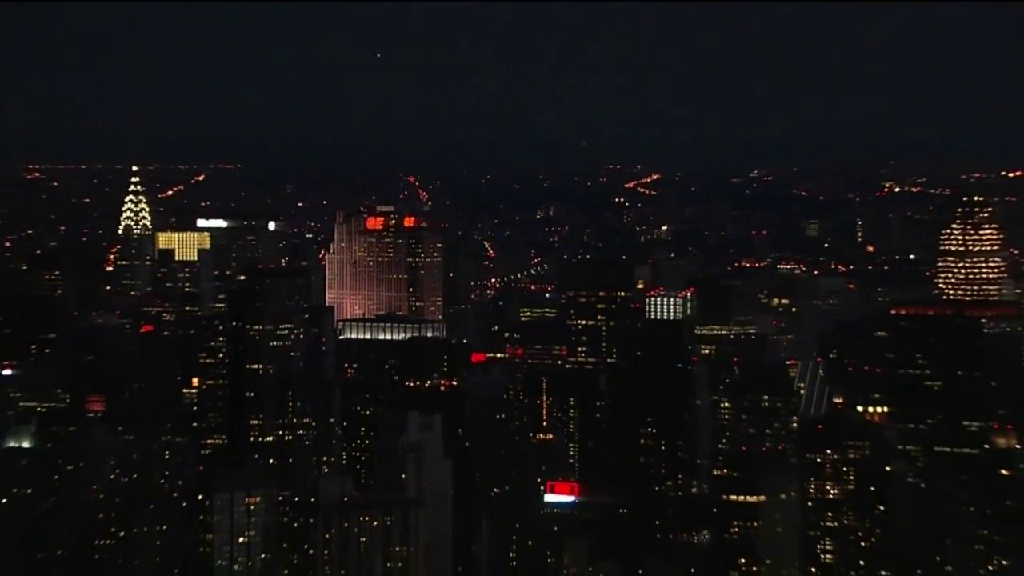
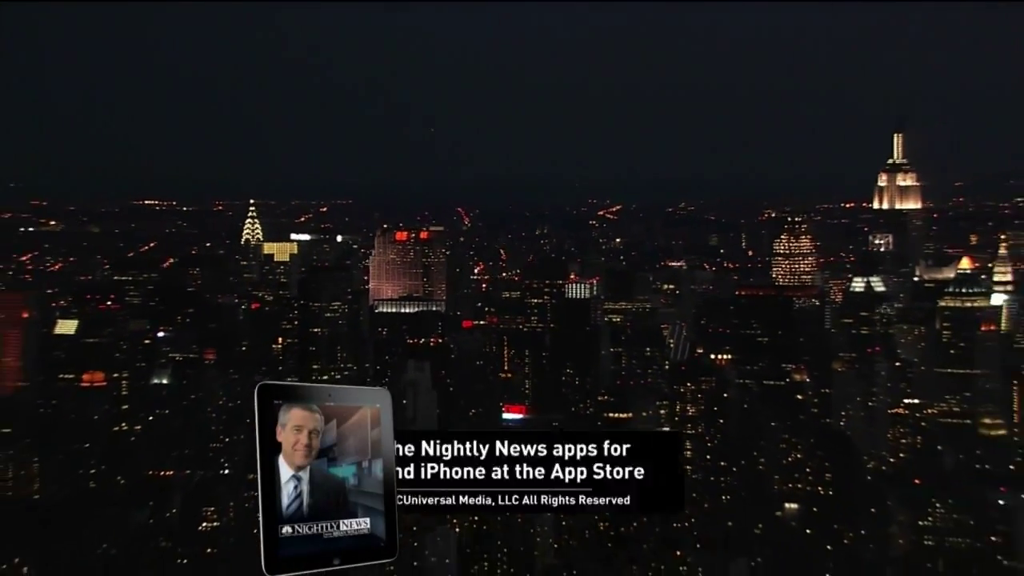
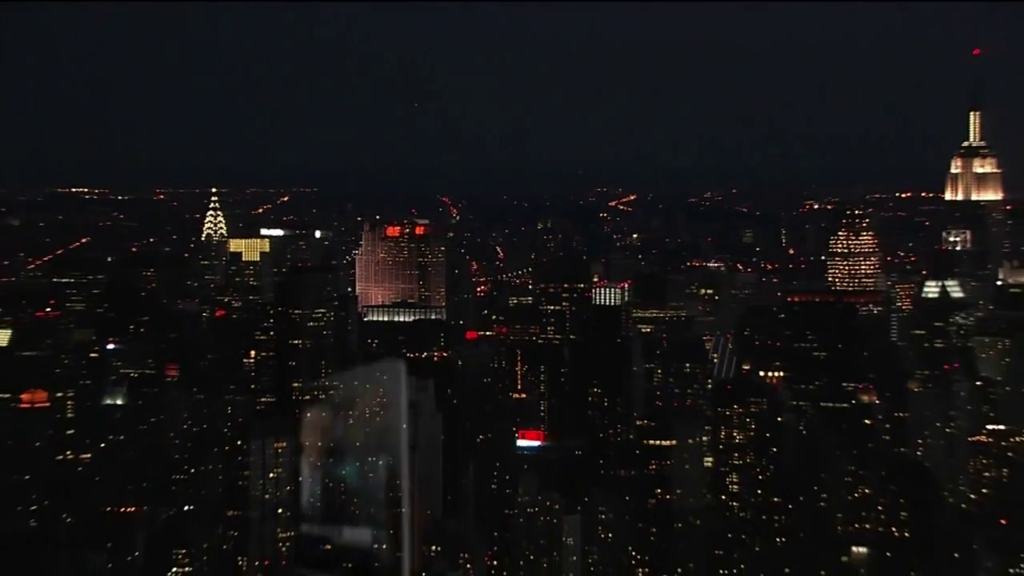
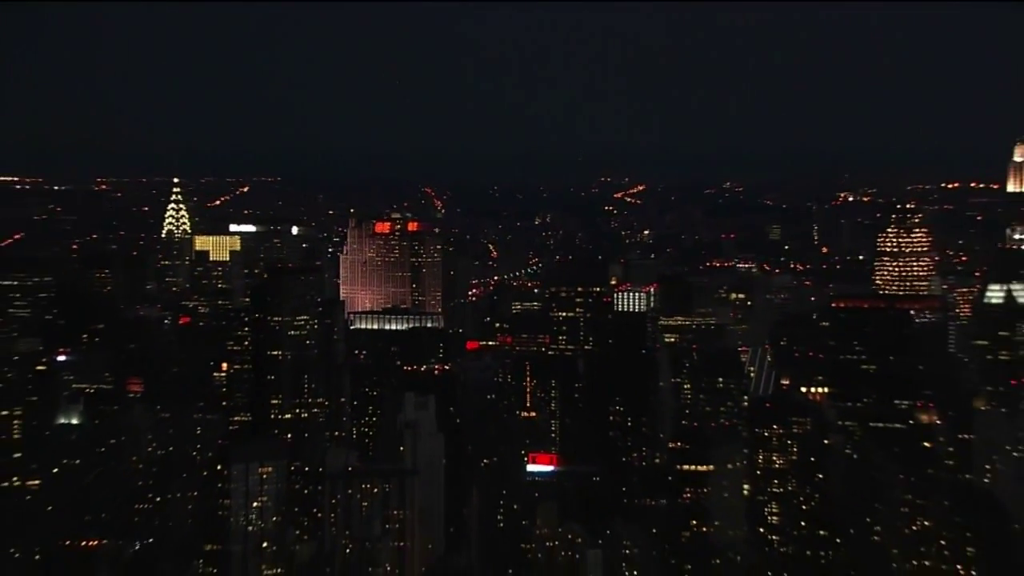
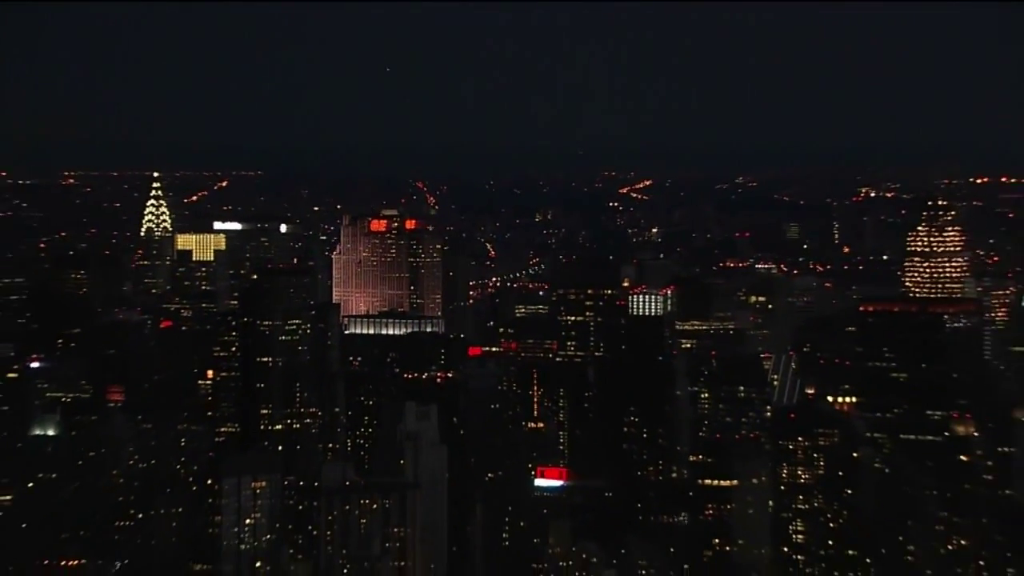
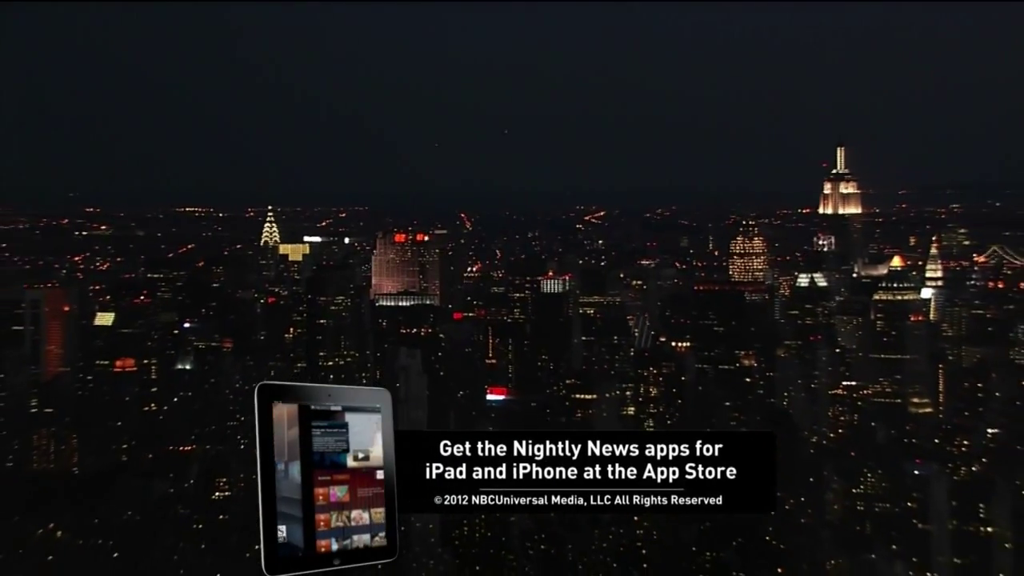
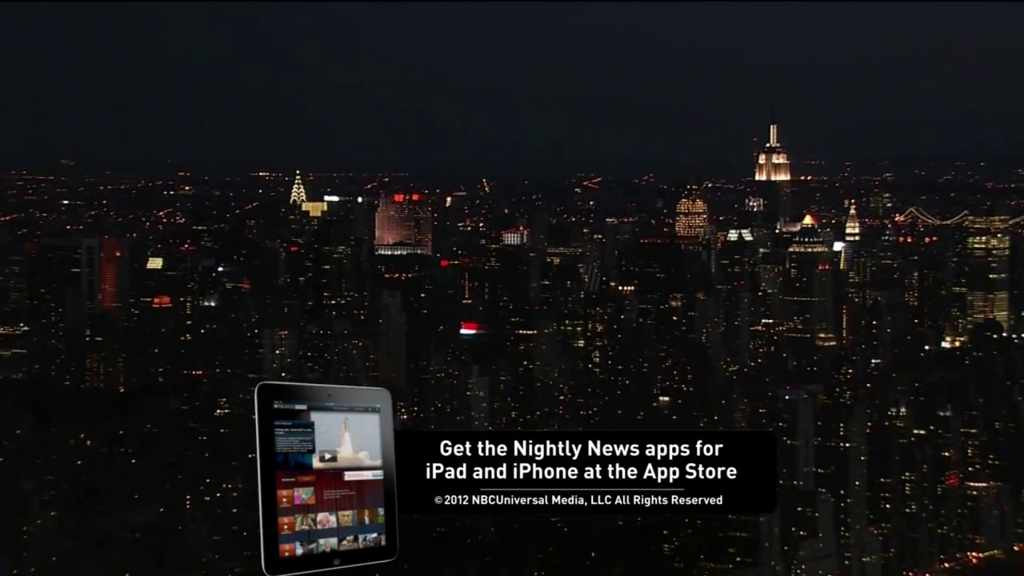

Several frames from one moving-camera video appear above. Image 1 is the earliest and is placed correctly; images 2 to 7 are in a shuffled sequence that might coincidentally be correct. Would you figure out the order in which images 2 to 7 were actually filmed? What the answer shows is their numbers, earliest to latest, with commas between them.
5, 4, 3, 2, 6, 7
